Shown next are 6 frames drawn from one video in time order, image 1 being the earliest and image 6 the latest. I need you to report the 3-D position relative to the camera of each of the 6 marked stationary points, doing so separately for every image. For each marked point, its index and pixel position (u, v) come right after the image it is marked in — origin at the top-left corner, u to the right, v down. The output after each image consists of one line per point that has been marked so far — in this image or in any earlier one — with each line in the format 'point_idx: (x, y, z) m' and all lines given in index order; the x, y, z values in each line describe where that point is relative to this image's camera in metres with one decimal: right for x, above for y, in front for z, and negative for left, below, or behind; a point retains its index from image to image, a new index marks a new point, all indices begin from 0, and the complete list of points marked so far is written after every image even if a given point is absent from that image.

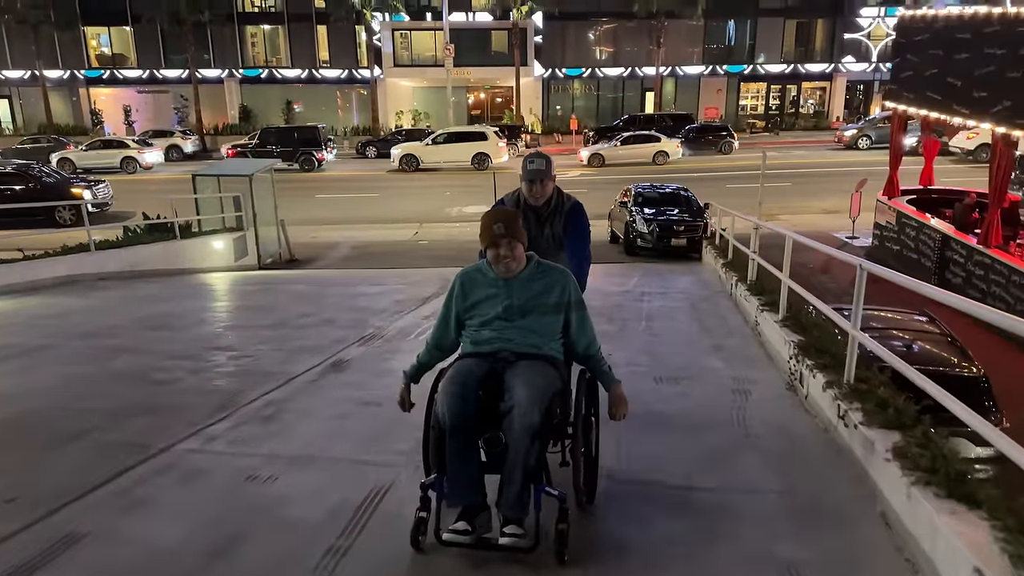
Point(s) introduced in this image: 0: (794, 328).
0: (+2.0, -0.3, +5.8) m
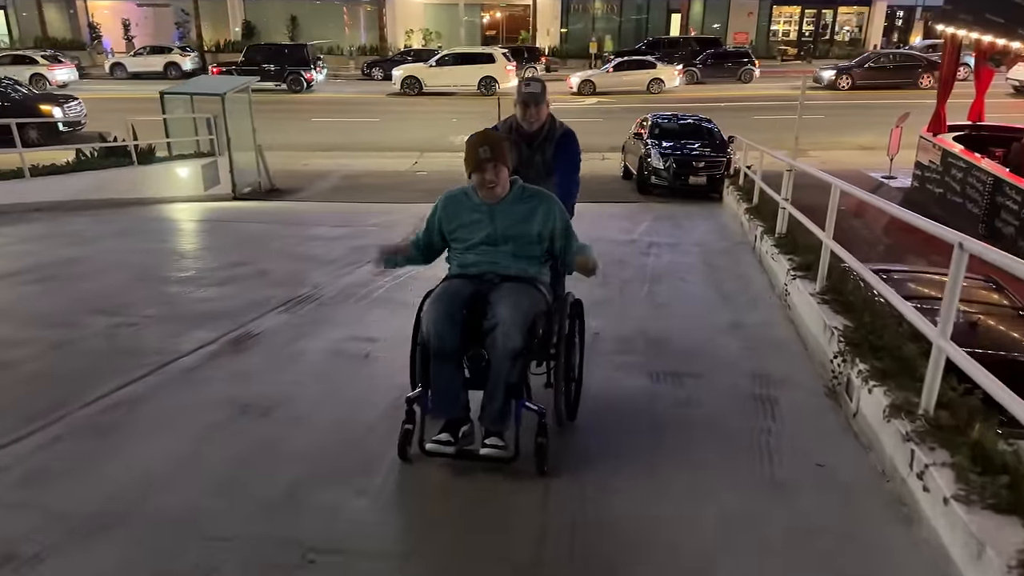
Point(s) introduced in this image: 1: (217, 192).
0: (+1.8, -0.1, +4.4) m
1: (-4.6, +1.5, +12.8) m
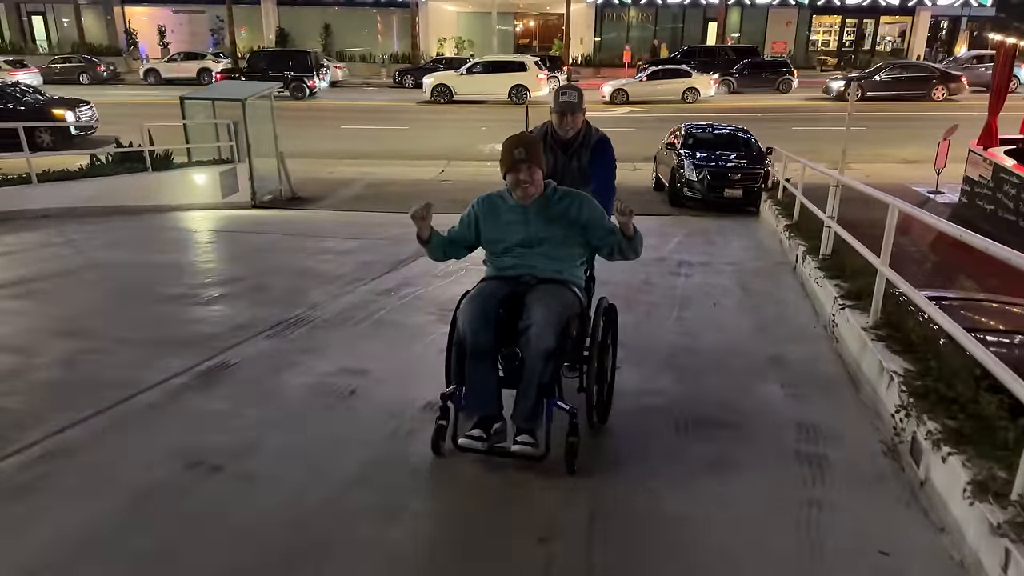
0: (+1.8, -0.3, +3.8) m
1: (-4.2, +1.3, +12.5) m
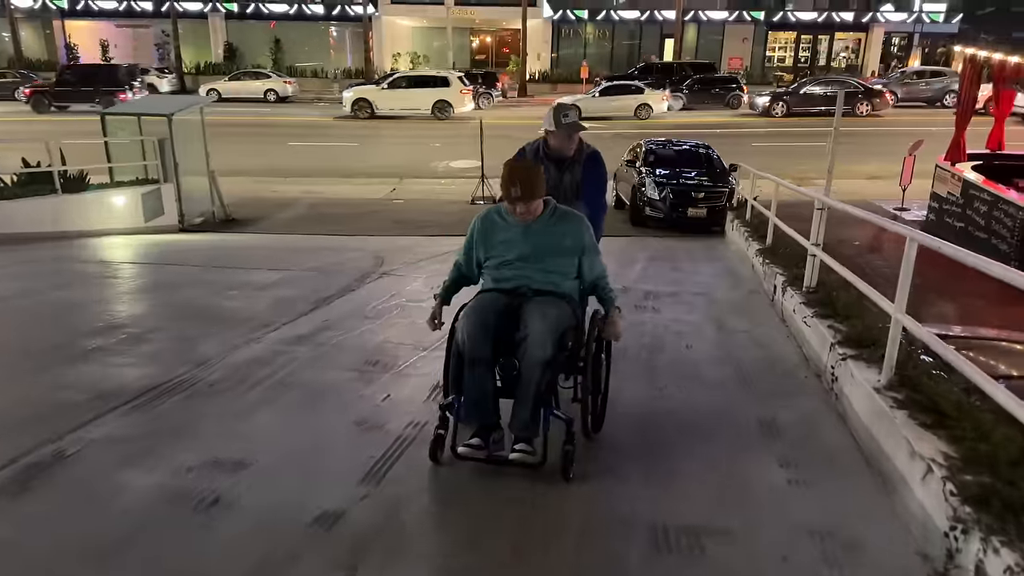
0: (+1.5, -0.5, +3.0) m
1: (-4.9, +0.9, +11.4) m
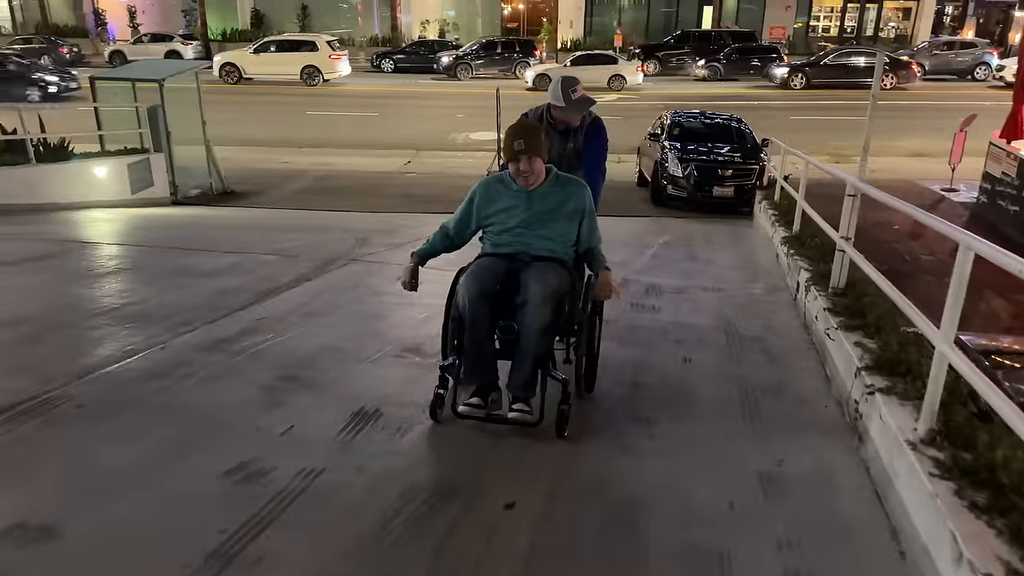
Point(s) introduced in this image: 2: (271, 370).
0: (+1.2, -0.6, +2.2) m
1: (-4.8, +1.2, +10.8) m
2: (-1.1, -0.4, +3.7) m
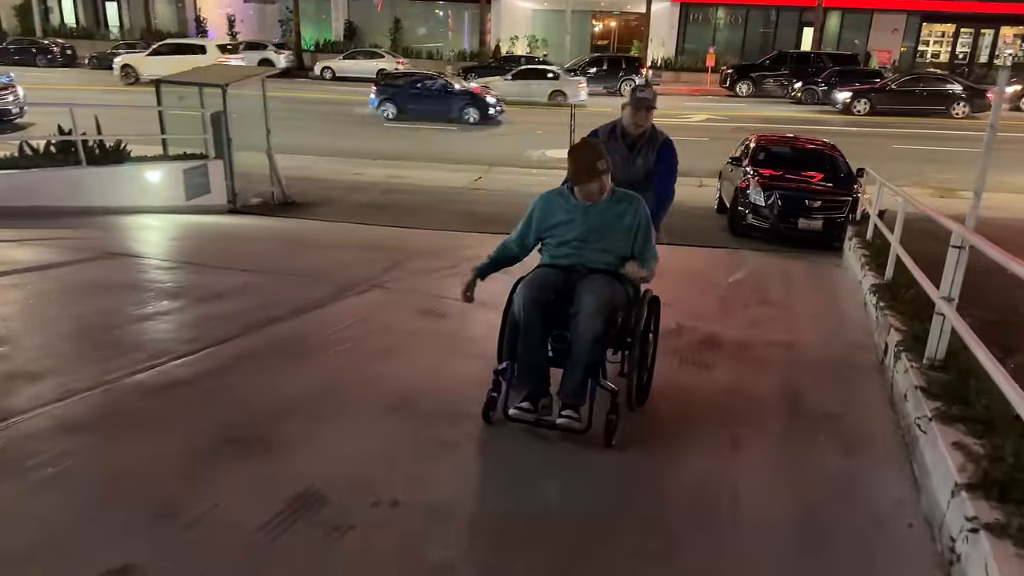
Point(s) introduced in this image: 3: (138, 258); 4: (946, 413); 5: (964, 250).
0: (+1.0, -0.8, +1.3) m
1: (-4.0, +1.1, +10.5) m
2: (-1.1, -0.5, +3.1) m
3: (-3.3, +0.3, +7.1) m
4: (+1.6, -0.4, +3.2) m
5: (+2.1, +0.2, +3.8) m
